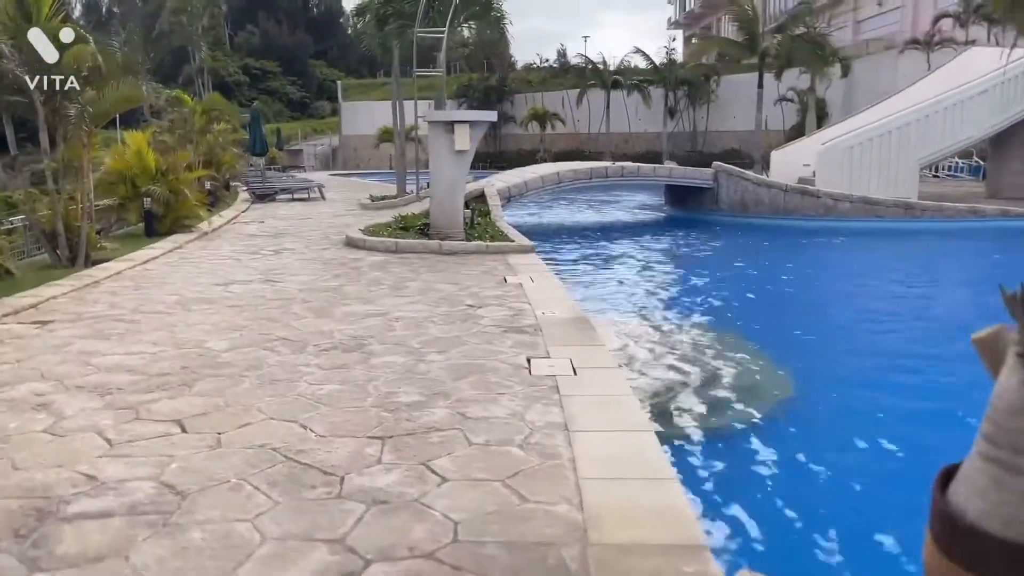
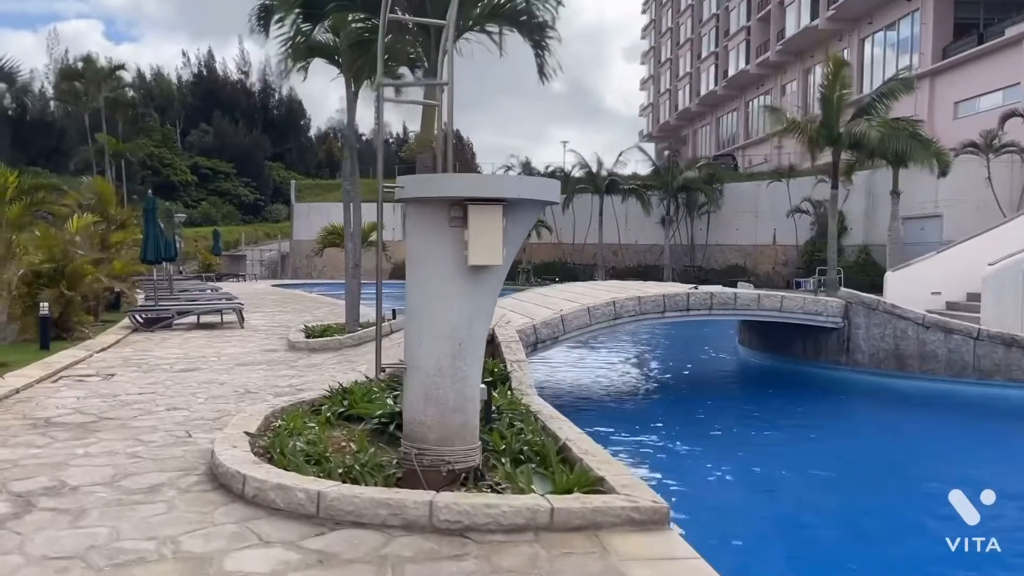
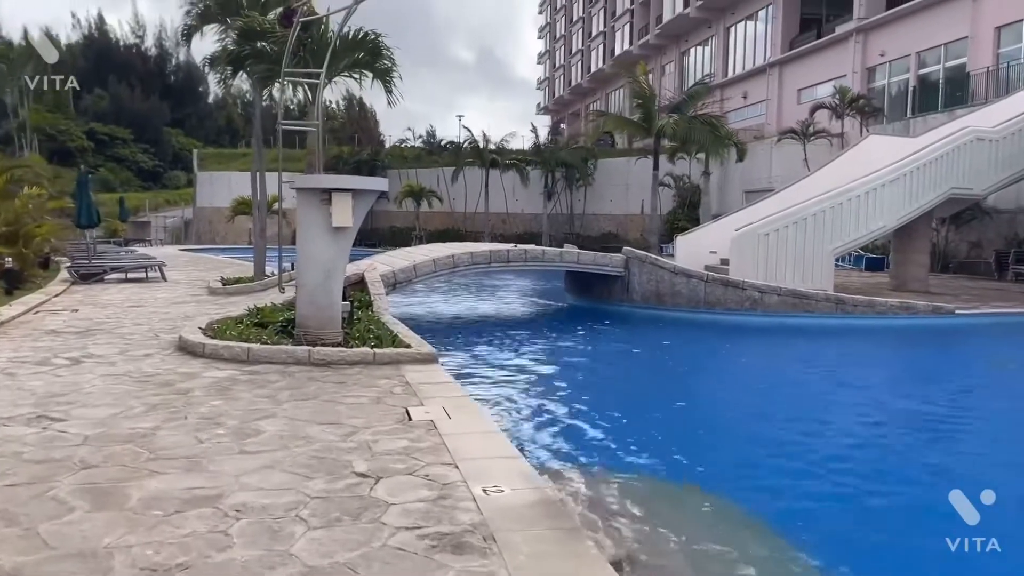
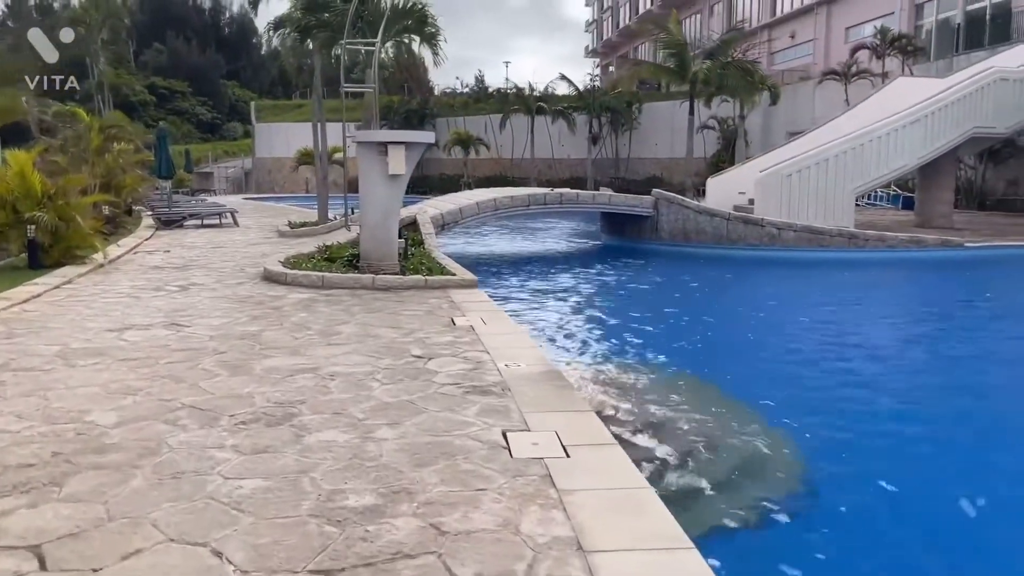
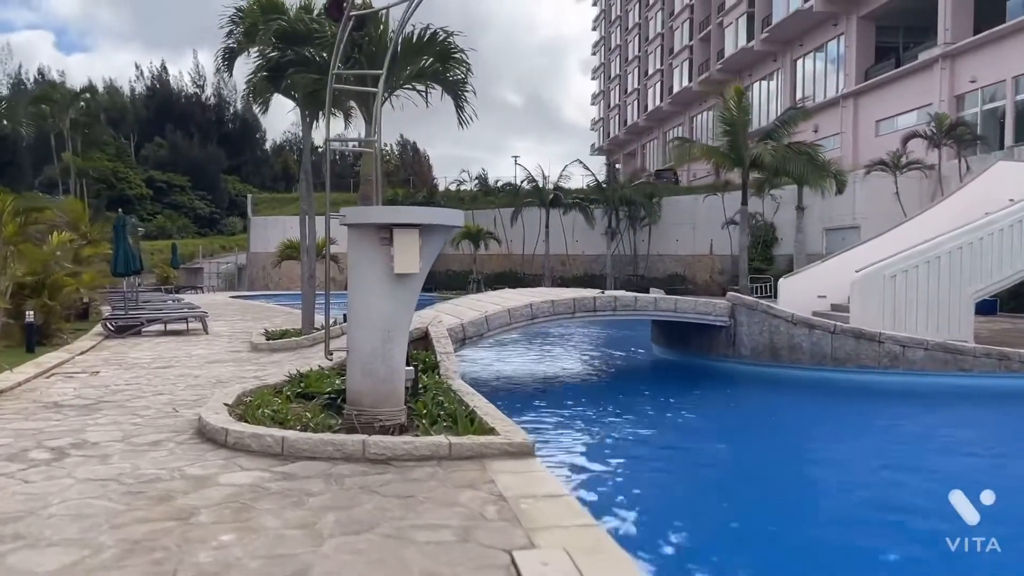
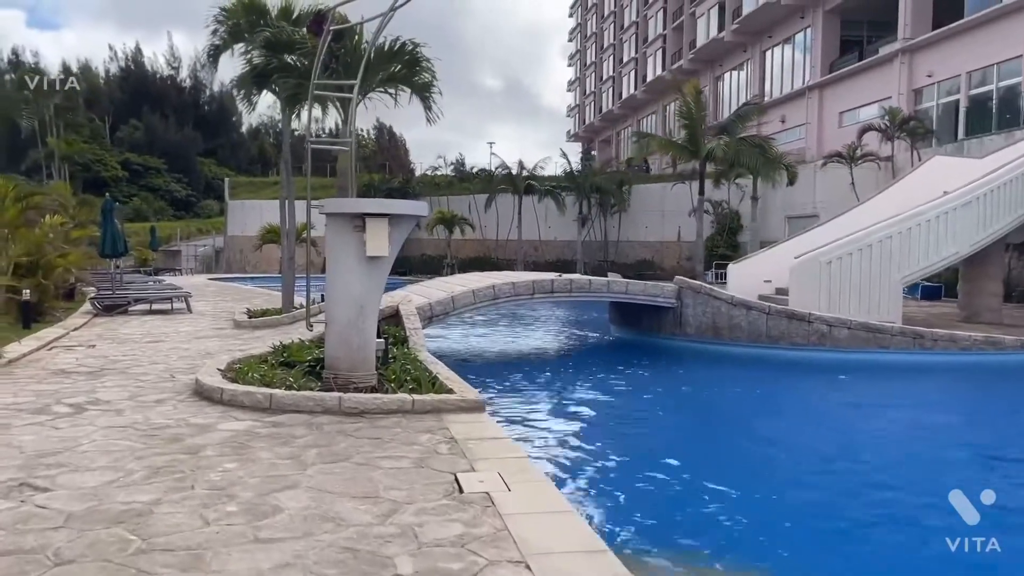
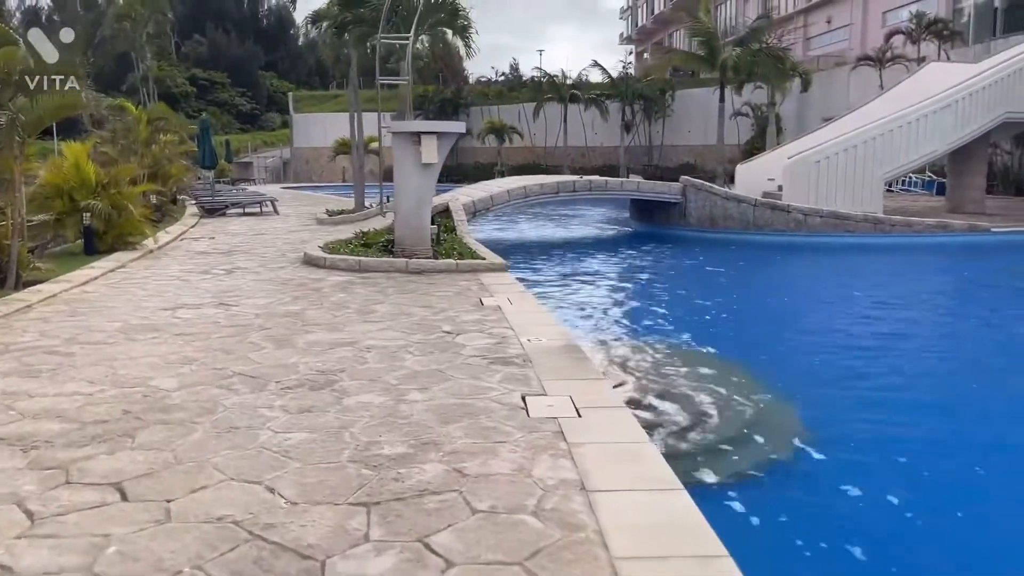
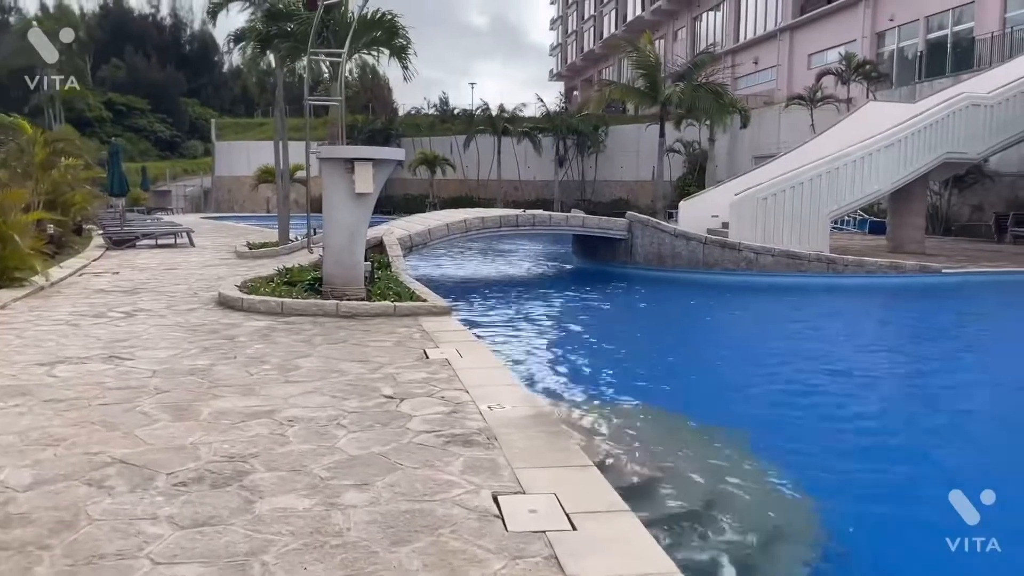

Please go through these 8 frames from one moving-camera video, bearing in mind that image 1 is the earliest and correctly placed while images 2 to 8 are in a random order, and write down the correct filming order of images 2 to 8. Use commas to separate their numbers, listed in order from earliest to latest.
7, 4, 8, 3, 6, 5, 2
